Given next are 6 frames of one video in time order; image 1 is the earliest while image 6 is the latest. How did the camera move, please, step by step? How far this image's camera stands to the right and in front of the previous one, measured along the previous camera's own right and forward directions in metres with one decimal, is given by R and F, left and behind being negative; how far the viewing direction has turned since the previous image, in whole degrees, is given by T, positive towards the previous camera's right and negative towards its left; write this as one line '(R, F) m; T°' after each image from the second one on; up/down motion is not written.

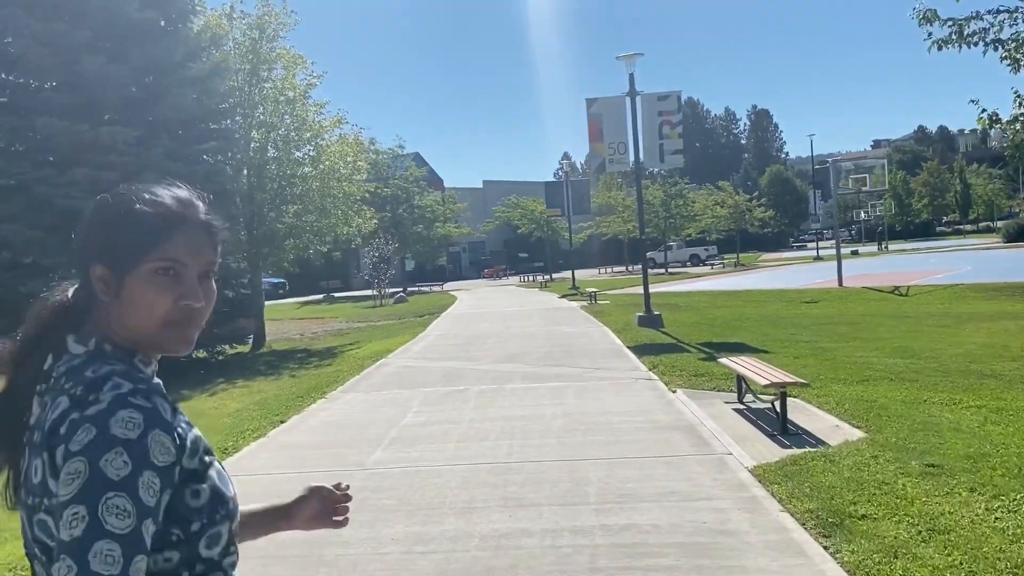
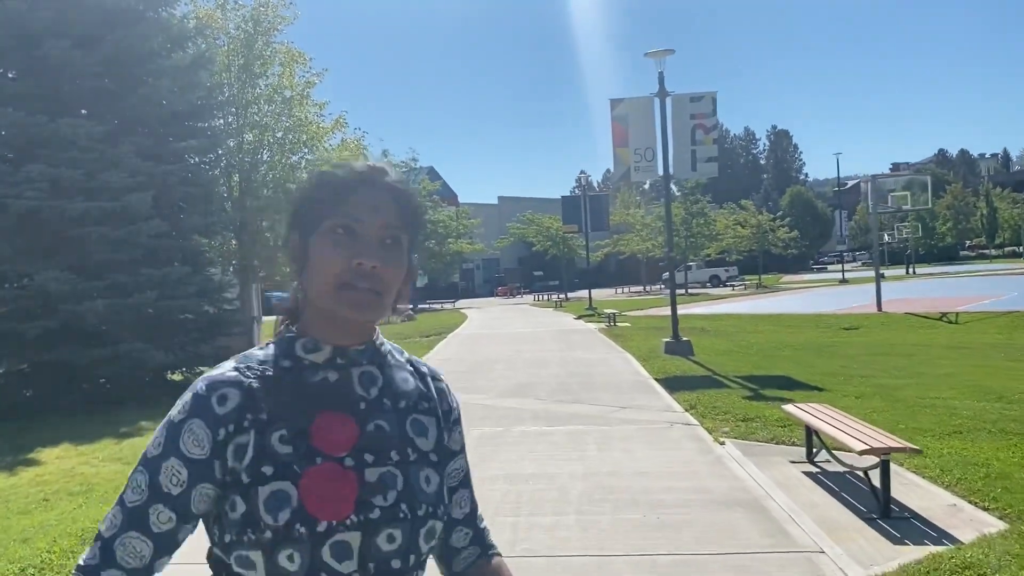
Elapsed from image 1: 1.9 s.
(0.0, +1.7) m; -1°
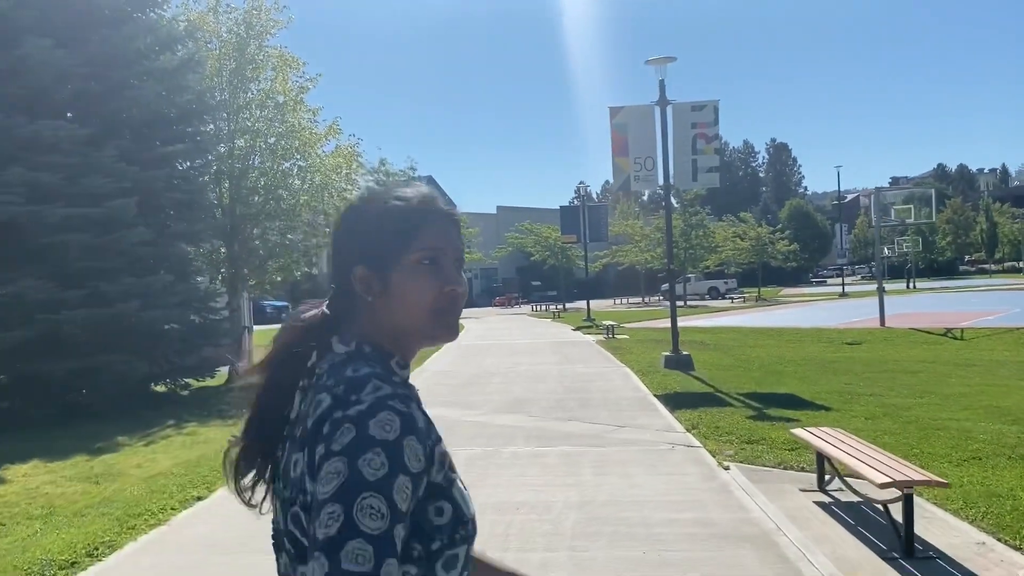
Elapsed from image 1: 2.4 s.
(0.0, +0.4) m; 0°
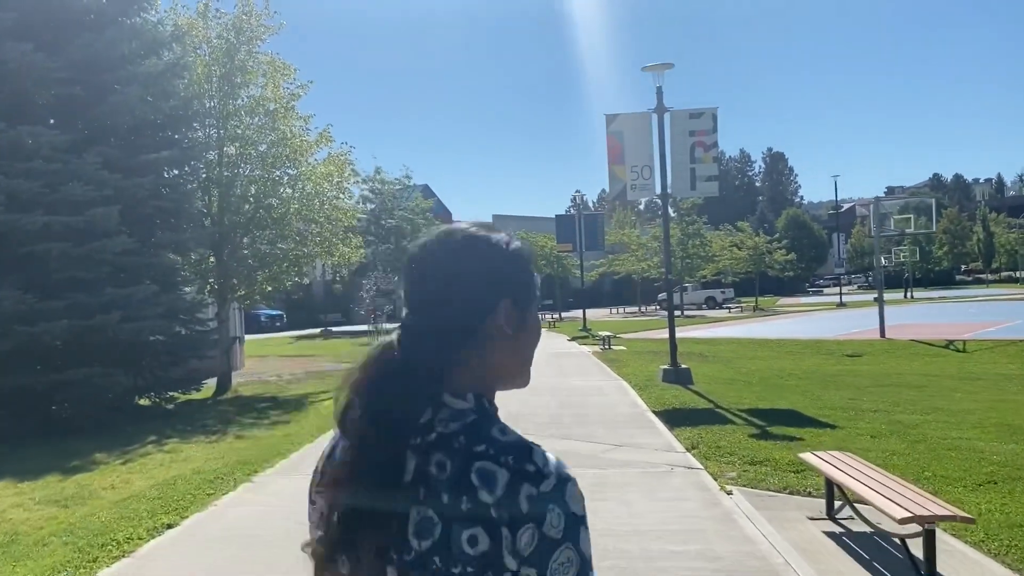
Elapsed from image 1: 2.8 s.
(0.0, +0.4) m; 0°
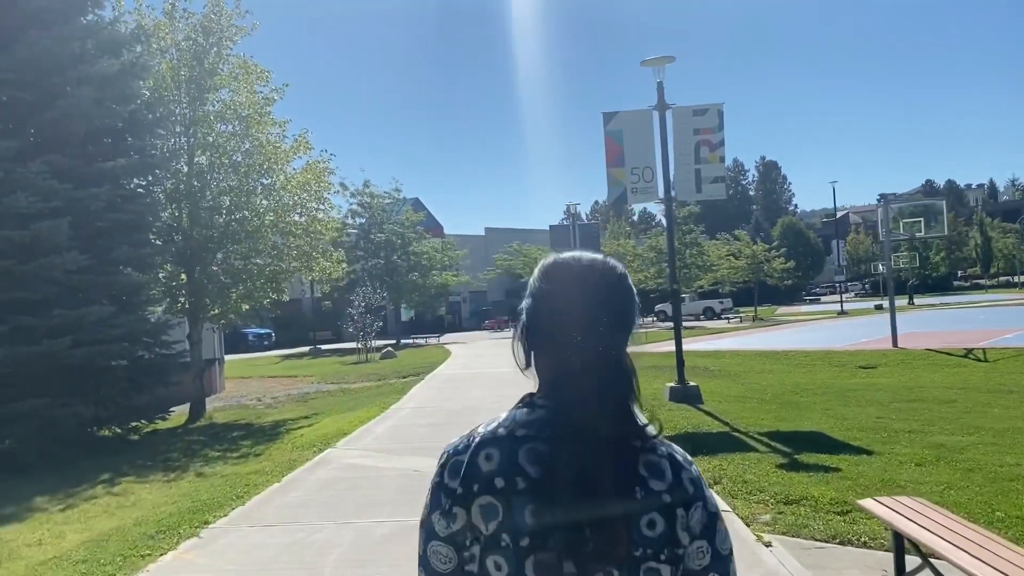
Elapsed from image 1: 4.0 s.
(0.0, +1.1) m; 0°
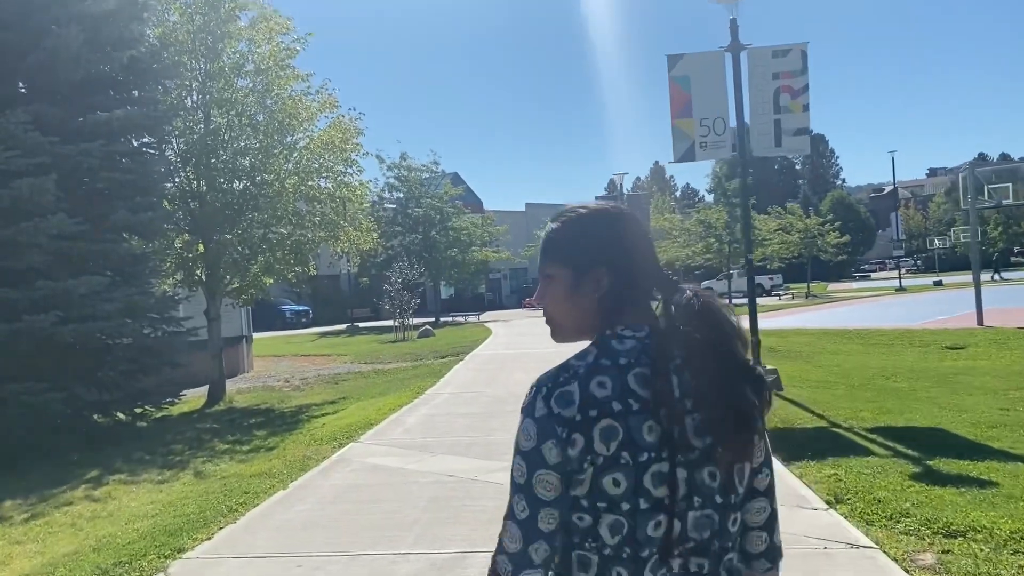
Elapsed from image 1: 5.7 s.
(-0.2, +1.6) m; -3°
